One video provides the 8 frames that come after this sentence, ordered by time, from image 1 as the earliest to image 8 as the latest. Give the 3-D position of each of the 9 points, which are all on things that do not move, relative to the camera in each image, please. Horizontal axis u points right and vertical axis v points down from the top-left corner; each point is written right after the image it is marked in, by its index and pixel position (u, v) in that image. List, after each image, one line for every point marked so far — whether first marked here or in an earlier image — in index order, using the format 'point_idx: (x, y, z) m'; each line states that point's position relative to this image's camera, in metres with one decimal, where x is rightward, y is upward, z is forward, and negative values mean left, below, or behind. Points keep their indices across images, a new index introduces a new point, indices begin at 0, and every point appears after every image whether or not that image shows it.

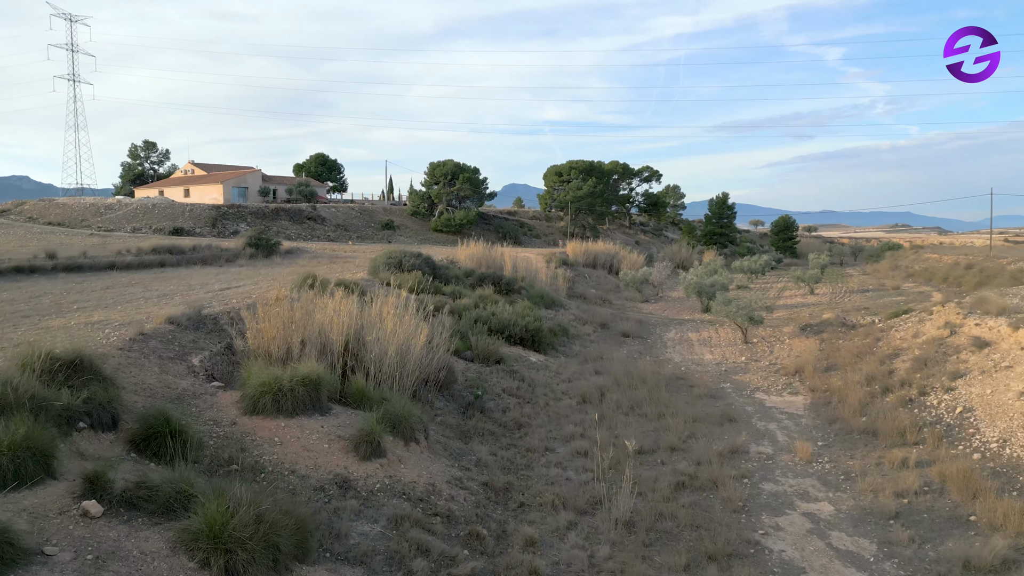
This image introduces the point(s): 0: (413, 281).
0: (-1.7, +0.1, +12.4) m
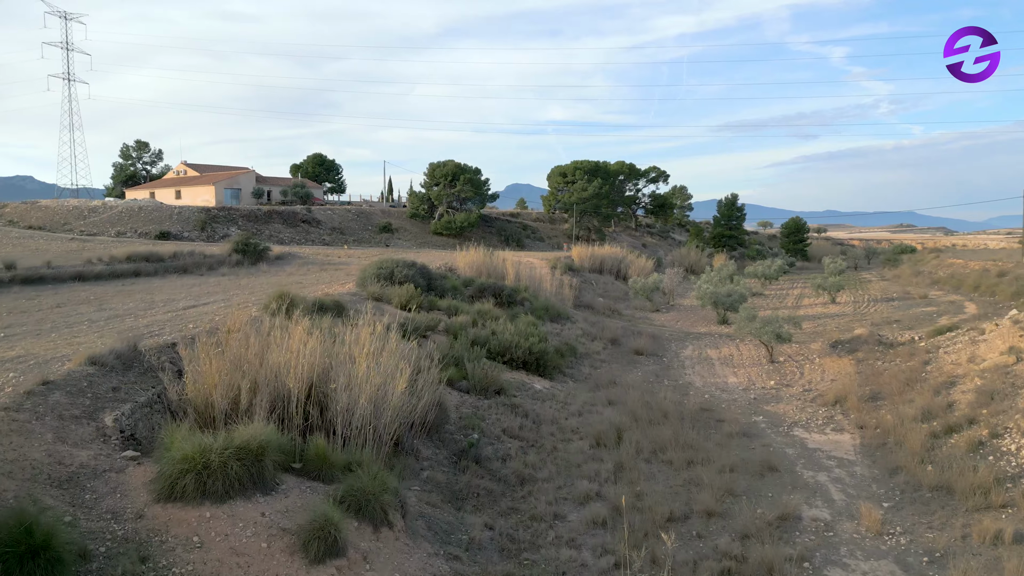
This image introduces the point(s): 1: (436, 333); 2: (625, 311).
0: (-1.7, -0.1, +11.2) m
1: (-1.1, -0.7, +10.2) m
2: (+3.0, -0.6, +18.8) m
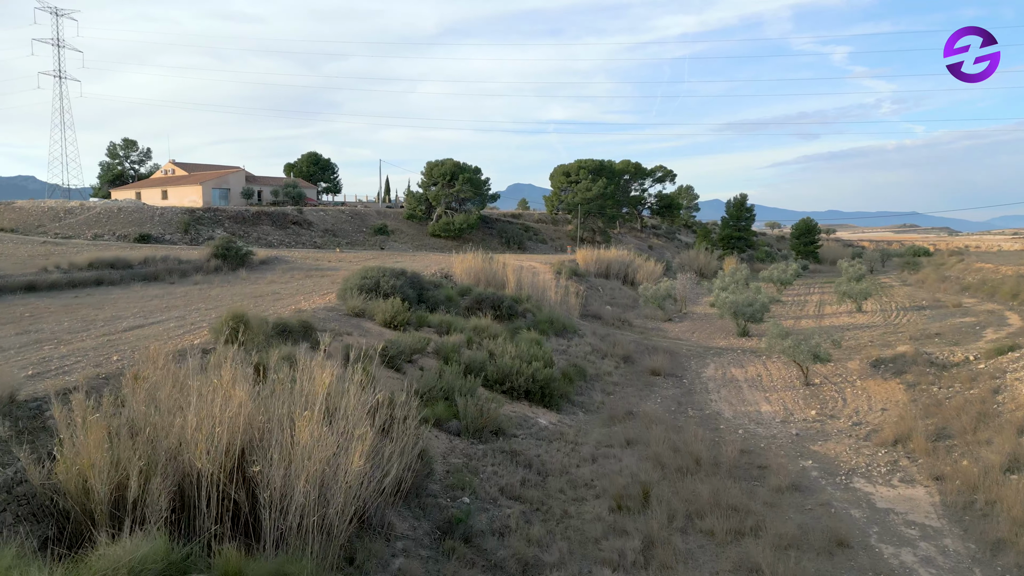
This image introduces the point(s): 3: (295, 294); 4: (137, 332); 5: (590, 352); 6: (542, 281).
0: (-1.7, -0.3, +9.7) m
1: (-1.1, -0.9, +8.7) m
2: (+3.0, -0.8, +17.4) m
3: (-3.7, -0.1, +12.1) m
4: (-4.1, -0.5, +7.7) m
5: (+1.3, -1.1, +12.1) m
6: (+0.7, +0.2, +16.7) m
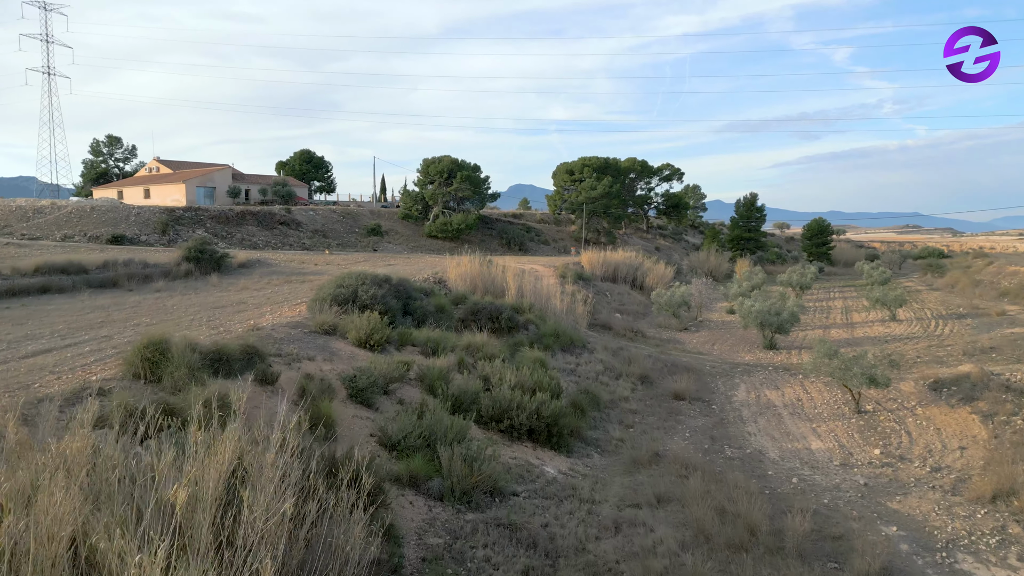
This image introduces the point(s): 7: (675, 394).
0: (-1.7, -0.5, +8.1) m
1: (-1.1, -1.0, +7.1) m
2: (+3.0, -0.9, +15.8) m
3: (-3.7, -0.3, +10.5) m
4: (-4.1, -0.6, +6.1) m
5: (+1.3, -1.2, +10.4) m
6: (+0.7, 0.0, +15.1) m
7: (+2.3, -1.5, +9.9) m
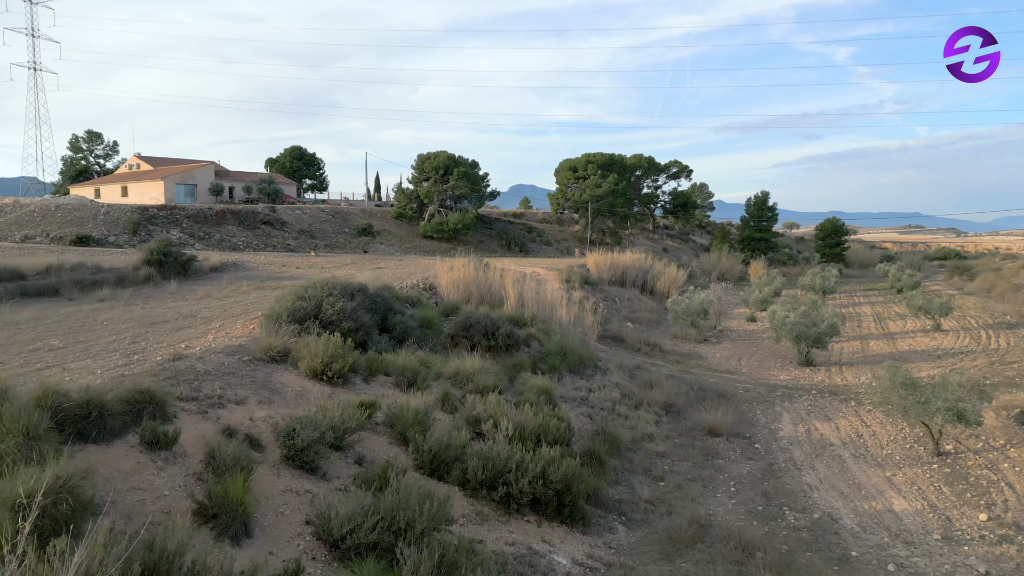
0: (-1.7, -0.6, +6.4) m
1: (-1.1, -1.2, +5.3) m
2: (+3.0, -1.1, +14.0) m
3: (-3.7, -0.4, +8.8) m
4: (-4.1, -0.7, +4.4) m
5: (+1.3, -1.4, +8.7) m
6: (+0.7, -0.1, +13.4) m
7: (+2.3, -1.6, +8.2) m
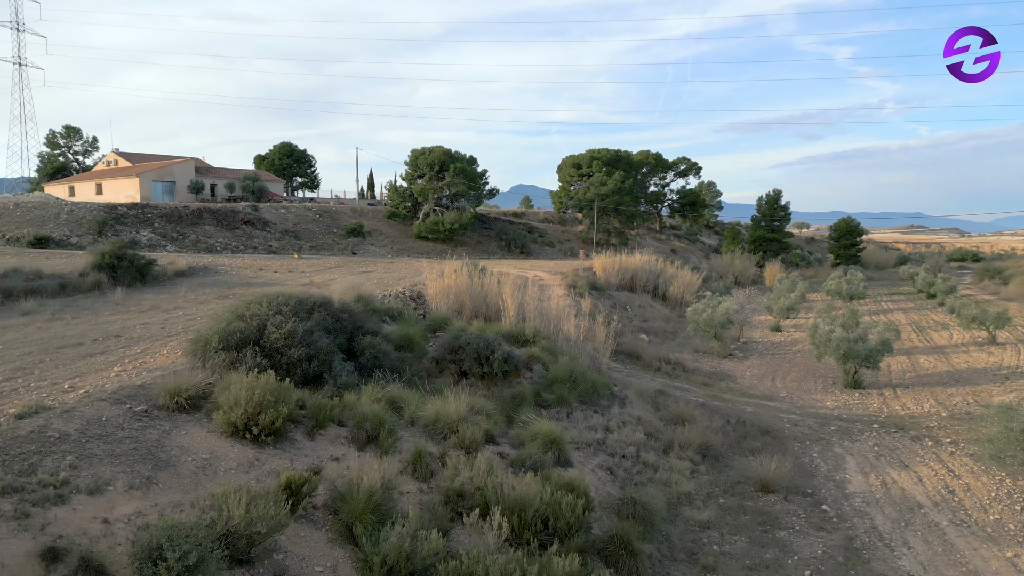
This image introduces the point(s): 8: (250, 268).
0: (-1.7, -0.7, +4.6) m
1: (-1.1, -1.3, +3.6) m
2: (+3.0, -1.2, +12.2) m
3: (-3.7, -0.5, +7.0) m
4: (-4.1, -0.9, +2.6) m
5: (+1.3, -1.5, +6.9) m
6: (+0.7, -0.2, +11.6) m
7: (+2.2, -1.7, +6.4) m
8: (-6.4, +0.5, +17.6) m
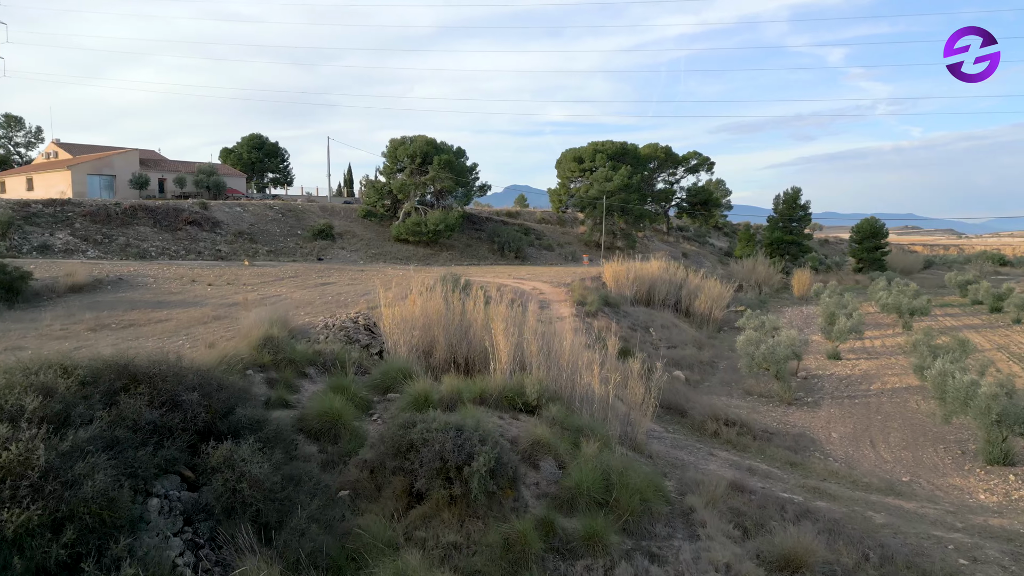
0: (-1.8, -1.1, +1.2) m
1: (-1.1, -1.6, +0.2) m
2: (+2.9, -1.5, +8.9) m
3: (-3.8, -0.9, +3.6) m
4: (-4.1, -1.2, -0.8) m
5: (+1.2, -1.8, +3.6) m
6: (+0.6, -0.6, +8.2) m
7: (+2.2, -2.1, +3.1) m
8: (-6.6, +0.2, +14.1) m
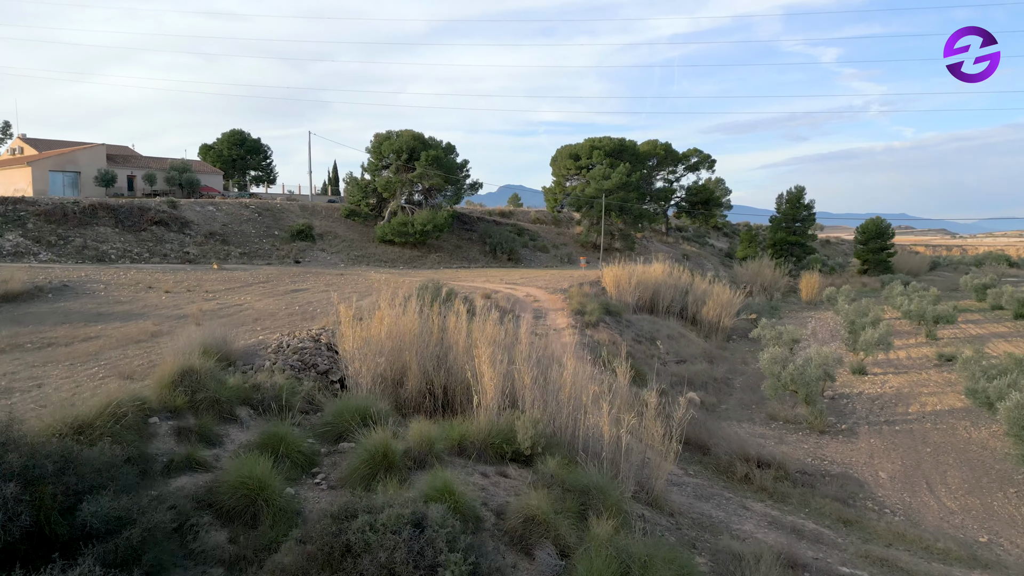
0: (-1.8, -1.2, -0.1) m
1: (-1.2, -1.7, -1.1) m
2: (+2.8, -1.7, +7.6) m
3: (-3.8, -1.0, +2.3) m
4: (-4.2, -1.3, -2.1) m
5: (+1.2, -2.0, +2.2) m
6: (+0.5, -0.7, +6.9) m
7: (+2.1, -2.2, +1.8) m
8: (-6.7, +0.1, +12.8) m
